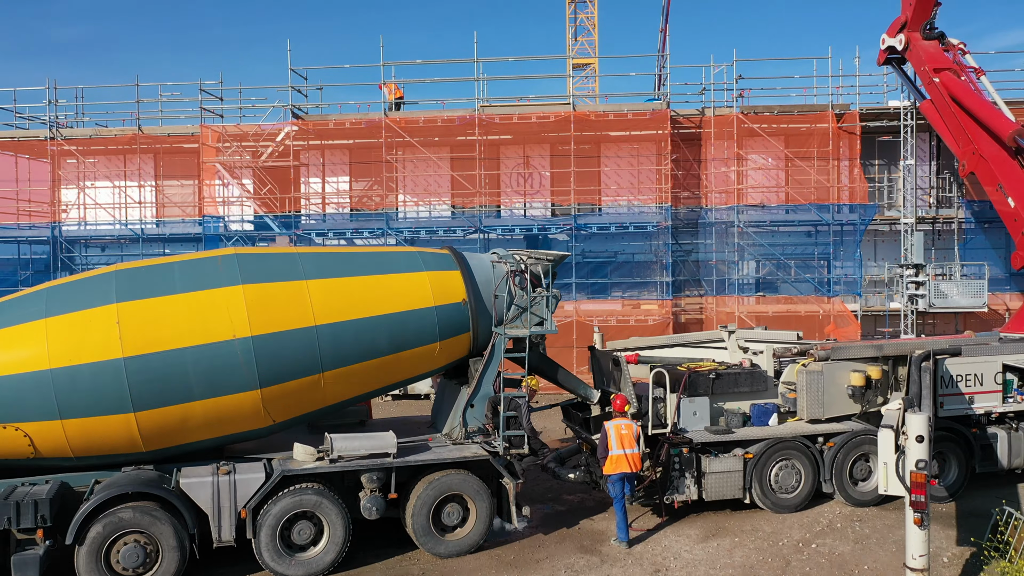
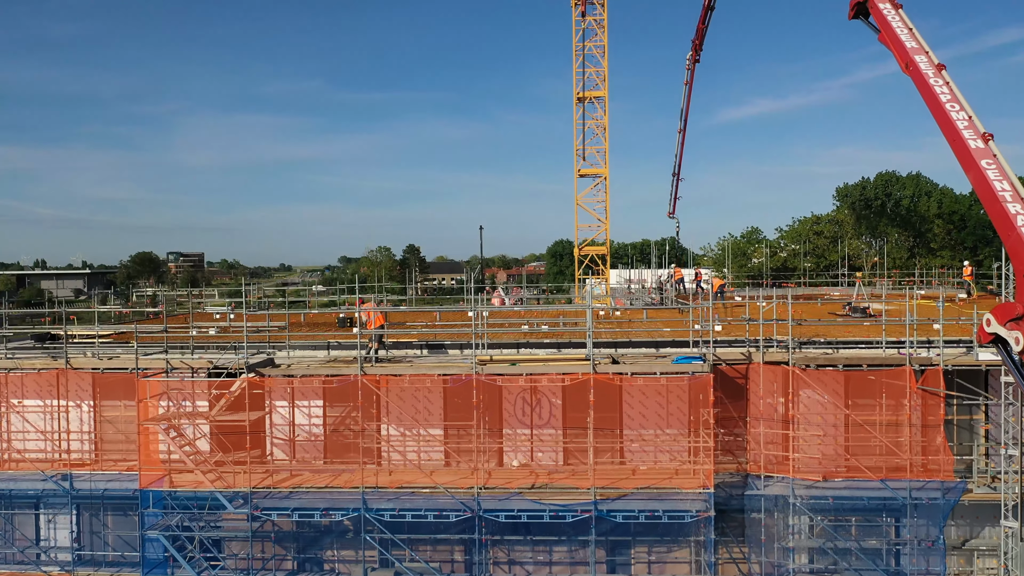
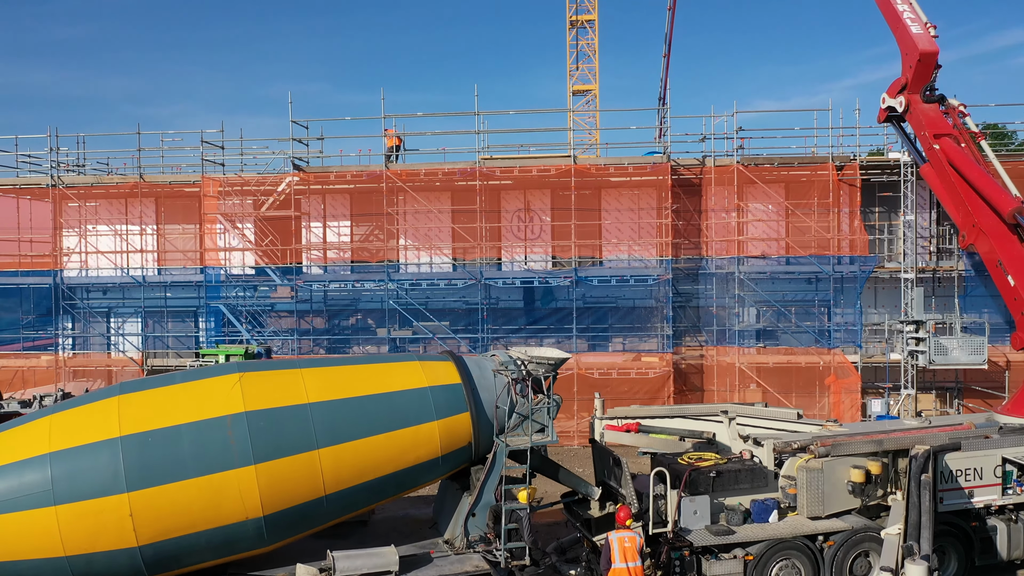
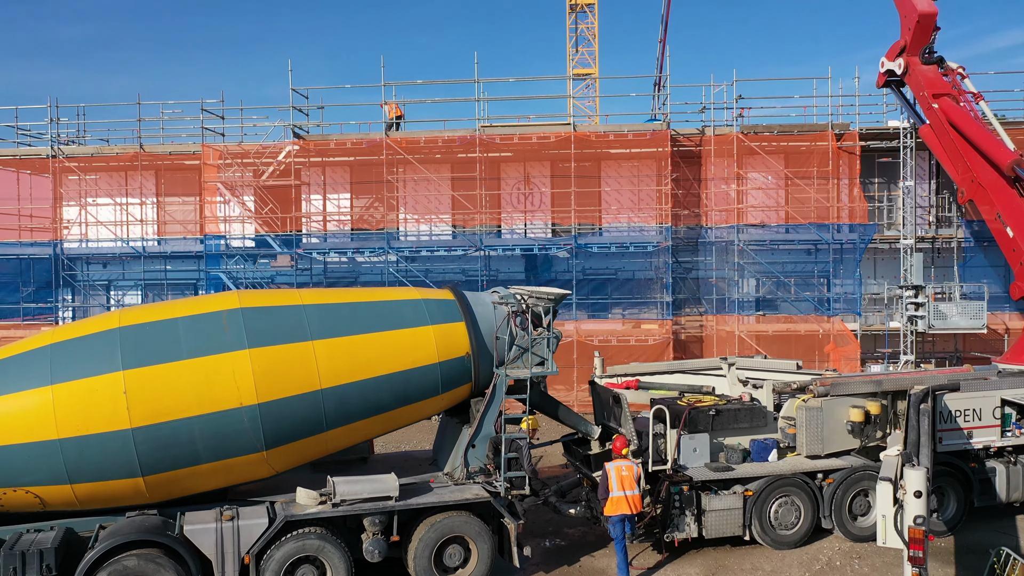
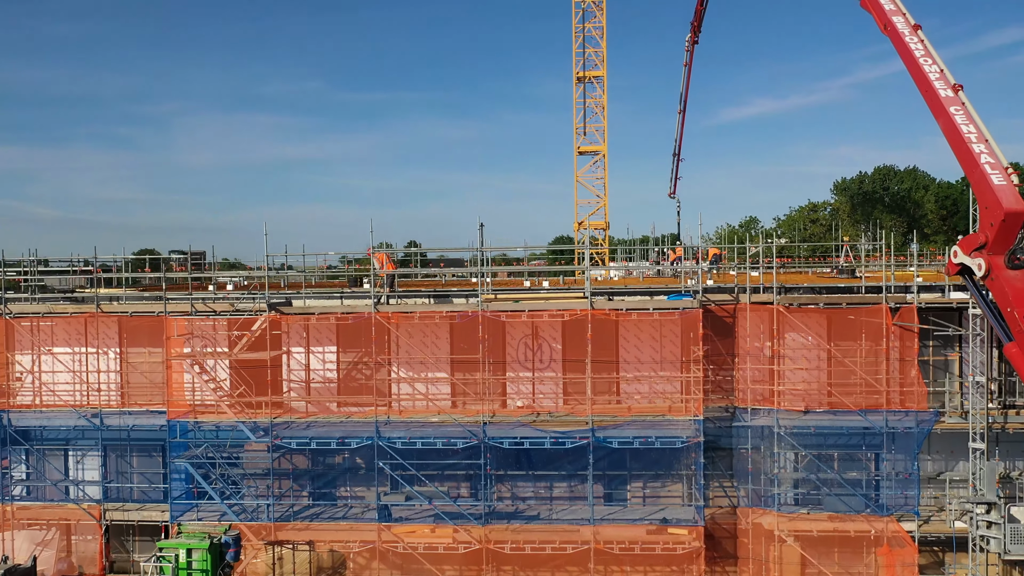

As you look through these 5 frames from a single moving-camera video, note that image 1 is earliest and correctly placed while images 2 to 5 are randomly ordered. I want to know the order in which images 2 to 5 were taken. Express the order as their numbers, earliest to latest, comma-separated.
4, 3, 5, 2
